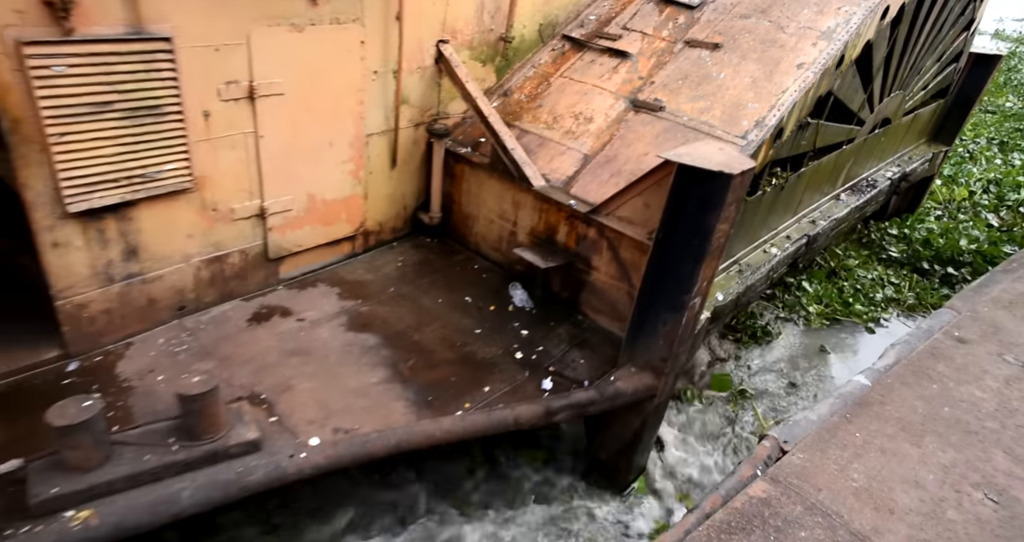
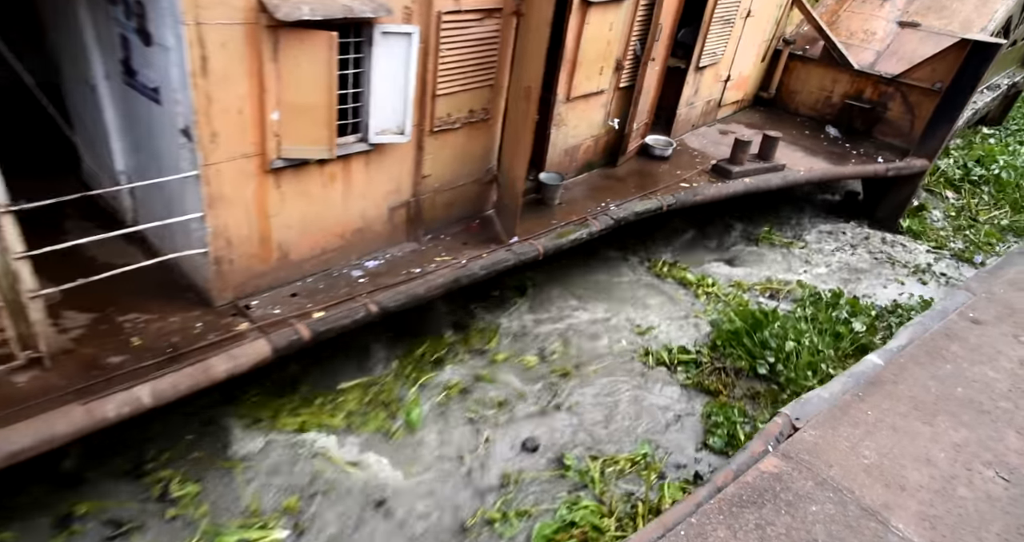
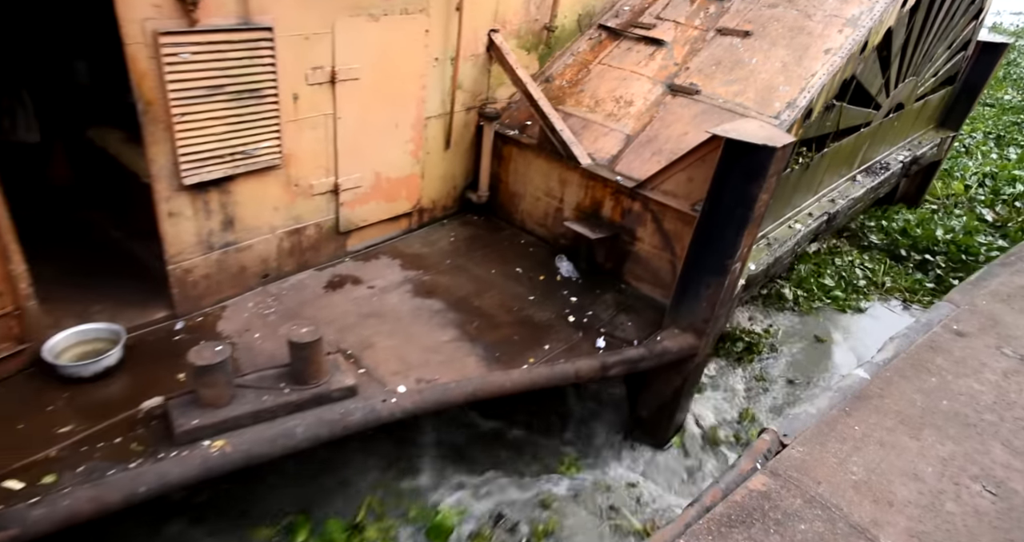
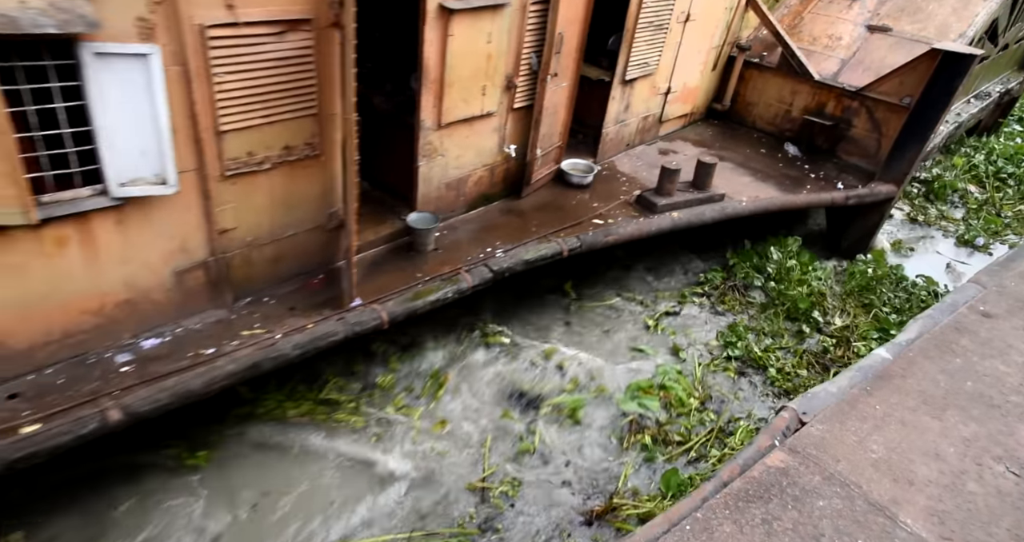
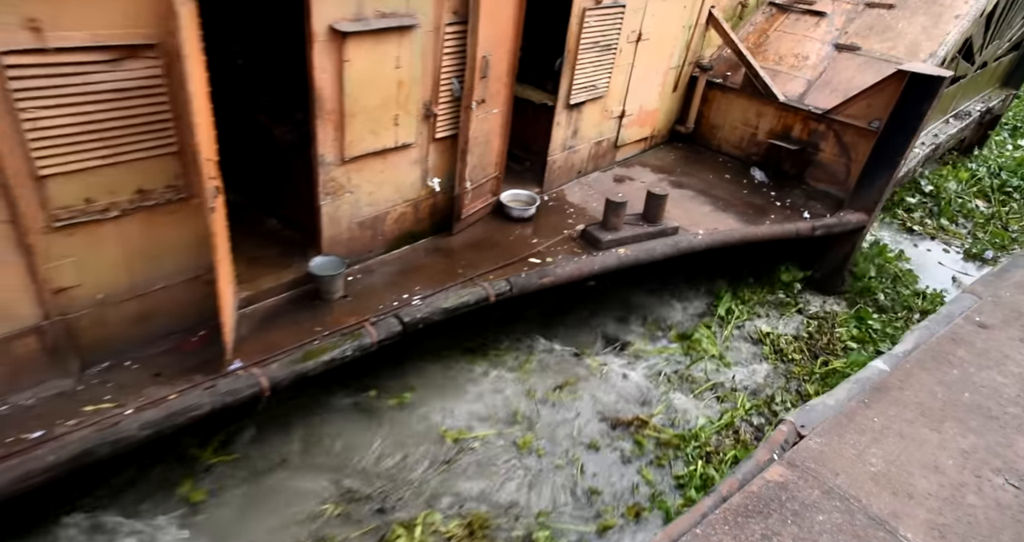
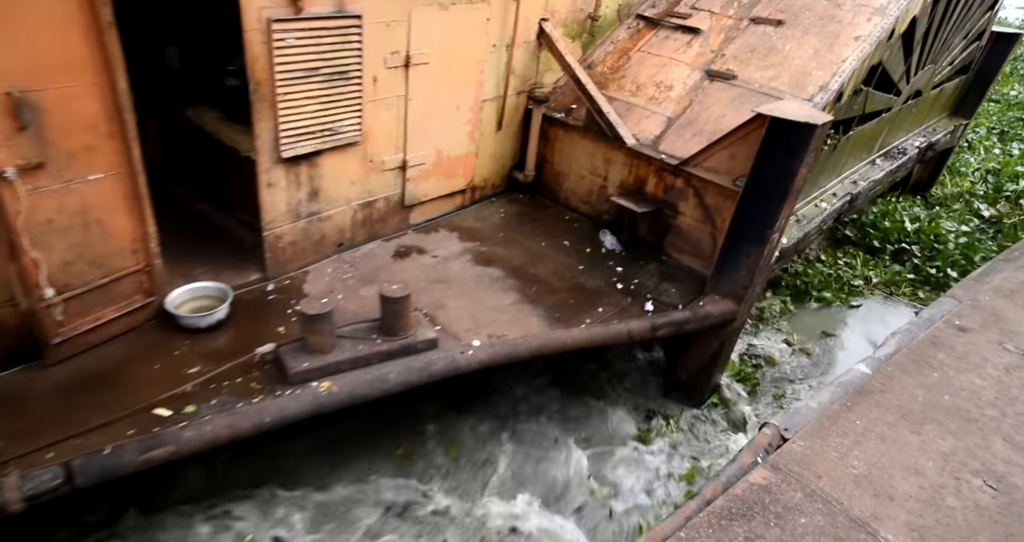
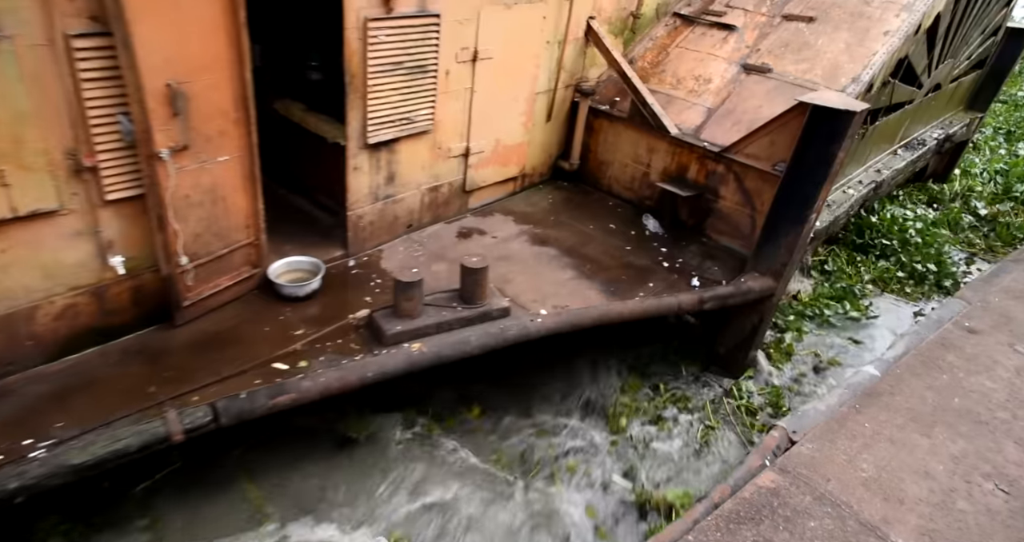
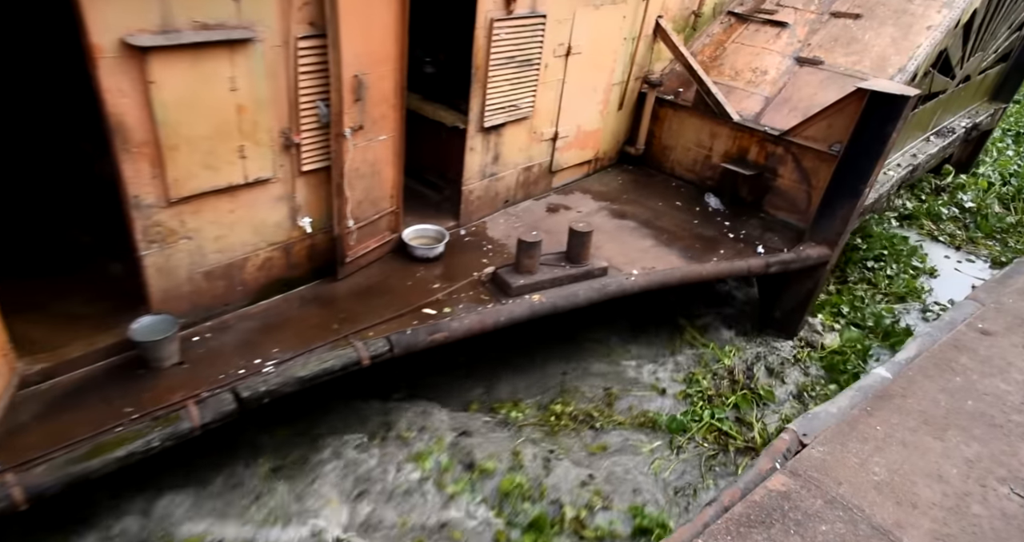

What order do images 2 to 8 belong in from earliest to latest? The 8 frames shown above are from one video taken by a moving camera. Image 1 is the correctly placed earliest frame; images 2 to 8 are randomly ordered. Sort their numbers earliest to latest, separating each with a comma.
3, 6, 7, 8, 5, 4, 2
